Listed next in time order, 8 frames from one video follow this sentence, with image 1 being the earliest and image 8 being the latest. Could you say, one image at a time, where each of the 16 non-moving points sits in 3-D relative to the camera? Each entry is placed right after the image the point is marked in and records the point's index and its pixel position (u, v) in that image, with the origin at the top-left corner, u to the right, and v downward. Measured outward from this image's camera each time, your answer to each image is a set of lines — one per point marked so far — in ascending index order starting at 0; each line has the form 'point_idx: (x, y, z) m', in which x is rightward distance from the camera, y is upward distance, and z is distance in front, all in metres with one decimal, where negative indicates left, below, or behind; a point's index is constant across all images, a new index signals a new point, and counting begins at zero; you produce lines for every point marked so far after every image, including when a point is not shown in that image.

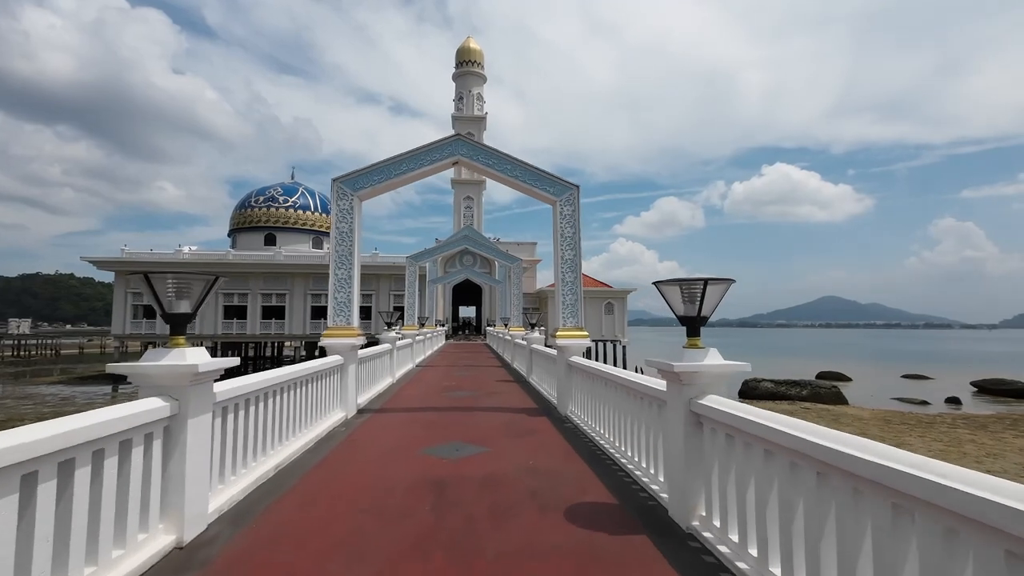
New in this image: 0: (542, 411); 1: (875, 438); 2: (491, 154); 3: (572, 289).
0: (+0.4, -1.7, +6.7) m
1: (+14.2, -5.8, +19.1) m
2: (-0.3, +1.8, +6.6) m
3: (+0.8, 0.0, +6.5) m
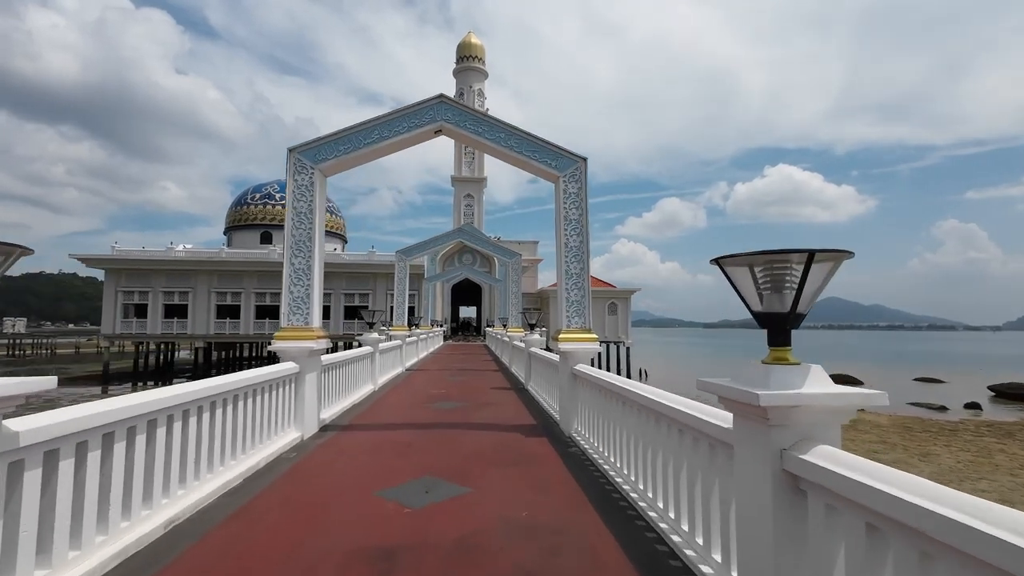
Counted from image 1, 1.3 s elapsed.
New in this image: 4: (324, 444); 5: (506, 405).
0: (+0.3, -1.6, +5.6) m
1: (+14.2, -5.8, +17.9) m
2: (-0.3, +1.9, +5.5) m
3: (+0.7, +0.1, +5.4) m
4: (-1.9, -1.6, +4.9) m
5: (-0.1, -1.8, +7.4) m
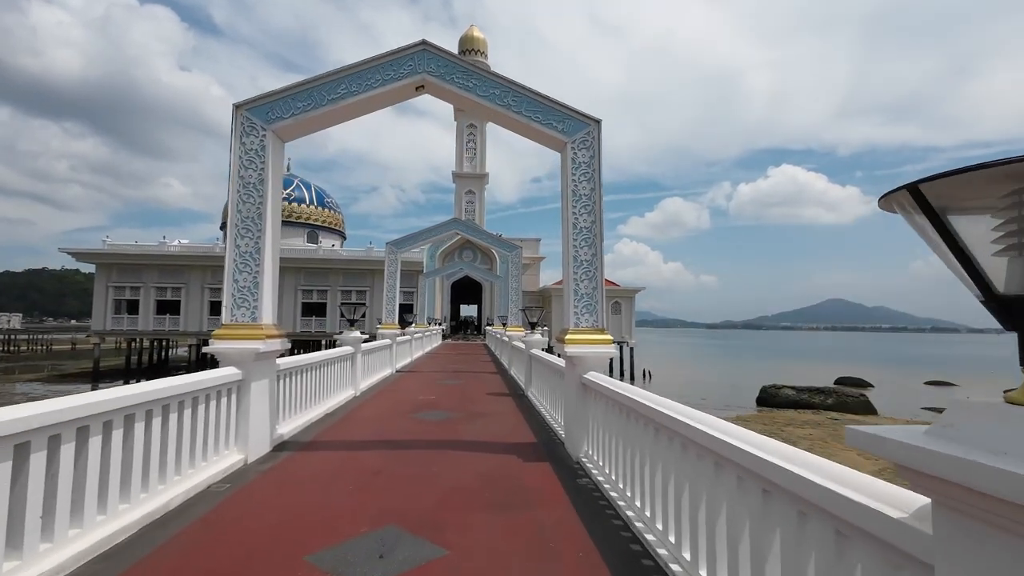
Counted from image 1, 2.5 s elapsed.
0: (+0.3, -1.5, +4.6) m
1: (+14.2, -5.8, +16.9) m
2: (-0.4, +2.0, +4.5) m
3: (+0.7, +0.1, +4.4) m
4: (-2.0, -1.5, +4.0) m
5: (-0.1, -1.7, +6.4) m
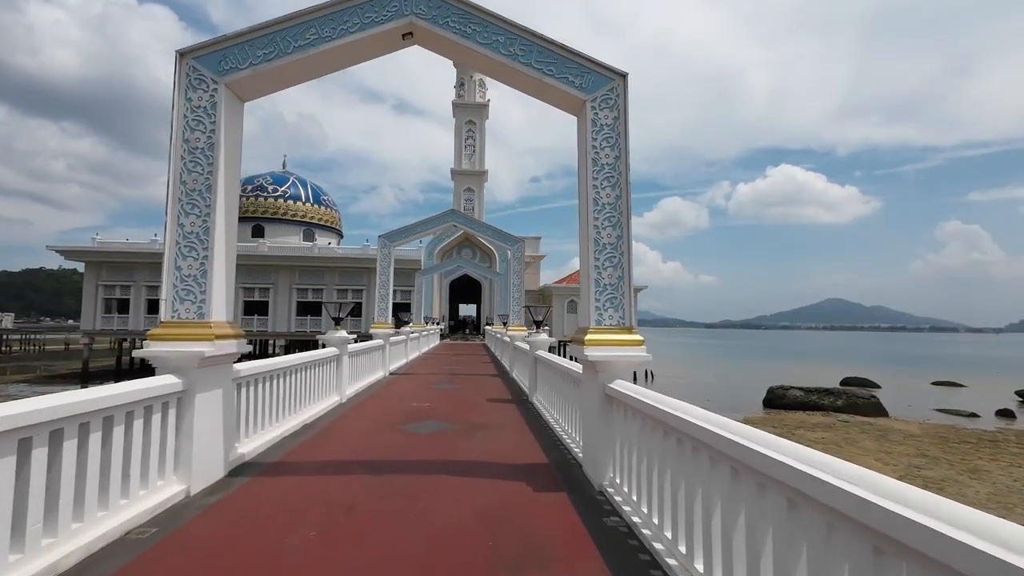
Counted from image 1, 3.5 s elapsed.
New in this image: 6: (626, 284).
0: (+0.3, -1.5, +3.8) m
1: (+14.2, -5.7, +16.1) m
2: (-0.3, +2.1, +3.7) m
3: (+0.8, +0.2, +3.6) m
4: (-1.9, -1.4, +3.2) m
5: (-0.1, -1.6, +5.6) m
6: (+0.8, 0.0, +3.6) m
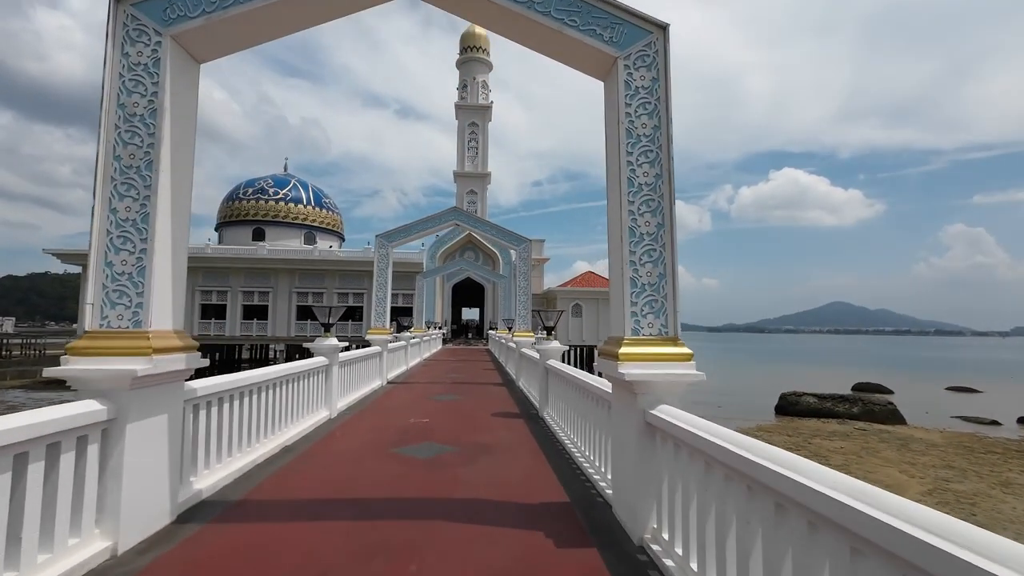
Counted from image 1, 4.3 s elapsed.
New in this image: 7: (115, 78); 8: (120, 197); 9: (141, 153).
0: (+0.4, -1.5, +3.1) m
1: (+14.4, -5.8, +15.3) m
2: (-0.2, +2.1, +3.1) m
3: (+0.8, +0.2, +2.9) m
4: (-1.8, -1.4, +2.5) m
5: (0.0, -1.6, +4.9) m
6: (+0.9, 0.0, +2.9) m
7: (-2.3, +1.2, +2.8) m
8: (-2.2, +0.5, +2.7) m
9: (-2.1, +0.8, +2.8) m
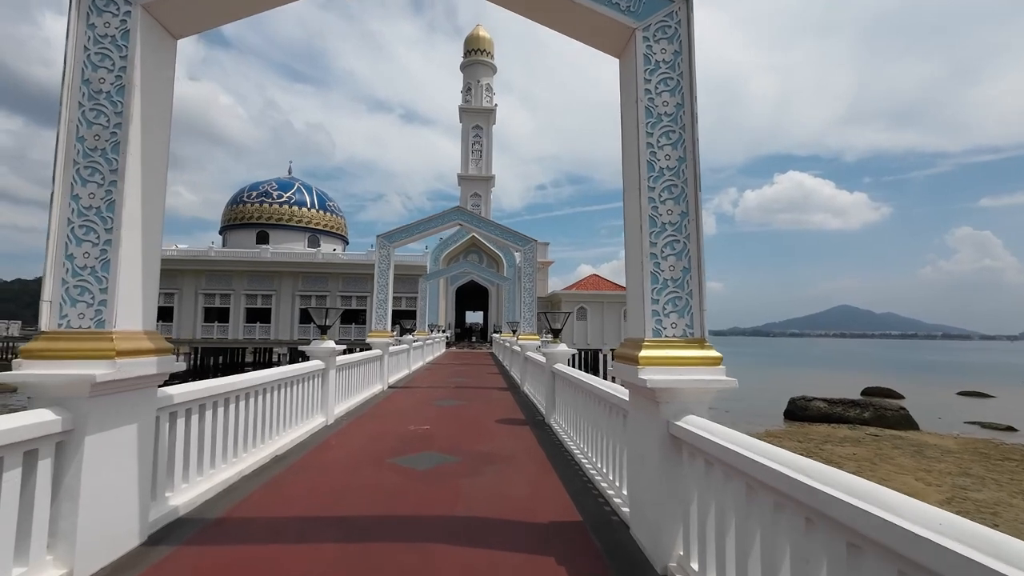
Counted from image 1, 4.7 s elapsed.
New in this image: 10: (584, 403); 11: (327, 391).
0: (+0.5, -1.4, +2.8) m
1: (+14.5, -5.9, +14.8) m
2: (-0.2, +2.1, +2.8) m
3: (+0.9, +0.2, +2.6) m
4: (-1.8, -1.4, +2.2) m
5: (+0.1, -1.6, +4.6) m
6: (+1.0, 0.0, +2.6) m
7: (-2.2, +1.2, +2.5) m
8: (-2.2, +0.5, +2.5) m
9: (-2.1, +0.8, +2.5) m
10: (+0.7, -1.1, +4.6) m
11: (-2.3, -1.3, +6.1) m
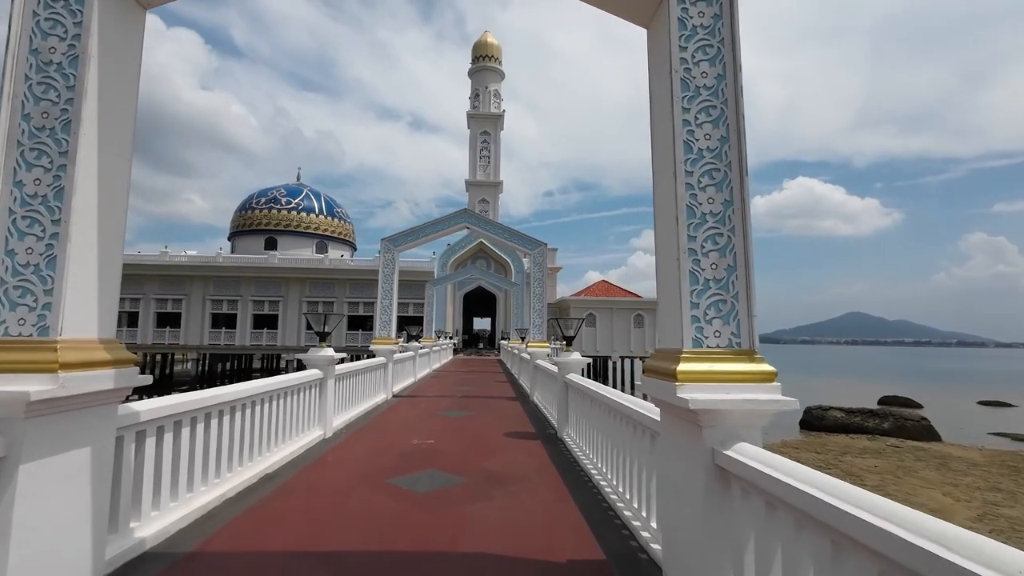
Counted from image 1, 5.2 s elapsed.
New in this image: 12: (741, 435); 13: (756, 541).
0: (+0.5, -1.5, +2.4) m
1: (+14.8, -6.0, +14.2) m
2: (-0.1, +2.1, +2.4) m
3: (+0.9, +0.2, +2.2) m
4: (-1.7, -1.4, +1.8) m
5: (+0.2, -1.6, +4.2) m
6: (+1.0, 0.0, +2.2) m
7: (-2.2, +1.2, +2.2) m
8: (-2.1, +0.5, +2.1) m
9: (-2.0, +0.8, +2.2) m
10: (+0.8, -1.1, +4.2) m
11: (-2.2, -1.3, +5.7) m
12: (+0.9, -0.6, +2.0) m
13: (+0.9, -0.9, +1.8) m
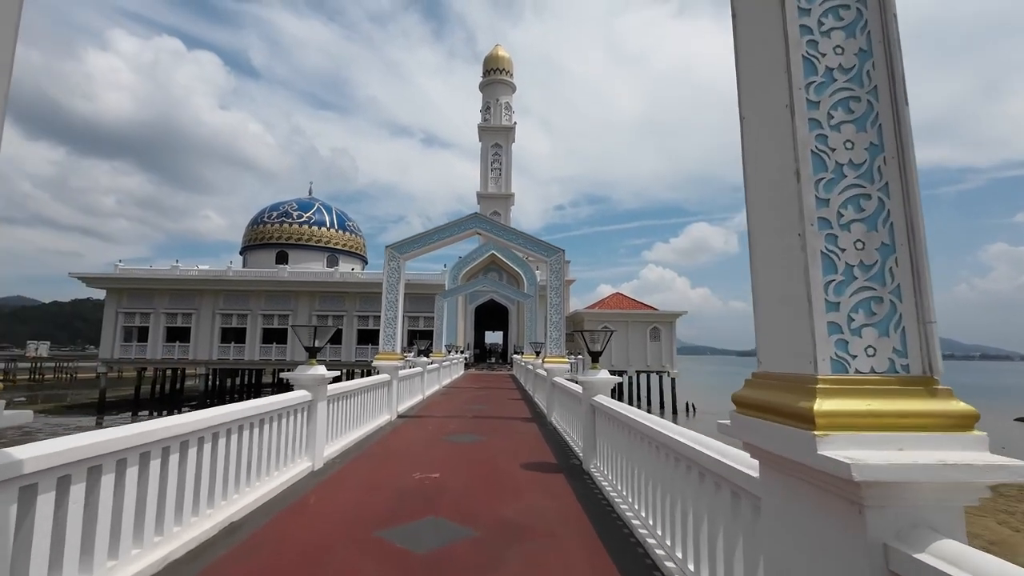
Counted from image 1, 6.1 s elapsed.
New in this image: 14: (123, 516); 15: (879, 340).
0: (+0.6, -1.4, +1.6) m
1: (+15.2, -6.3, +12.9) m
2: (0.0, +2.1, +1.7) m
3: (+1.0, +0.2, +1.4) m
4: (-1.7, -1.4, +1.0) m
5: (+0.3, -1.7, +3.4) m
6: (+1.1, +0.1, +1.4) m
7: (-2.1, +1.2, +1.5) m
8: (-2.0, +0.5, +1.4) m
9: (-1.9, +0.8, +1.5) m
10: (+0.9, -1.1, +3.4) m
11: (-2.0, -1.4, +5.0) m
12: (+1.0, -0.6, +1.2) m
13: (+1.0, -0.9, +1.0) m
14: (-2.0, -1.2, +2.5) m
15: (+1.0, -0.1, +1.4) m
